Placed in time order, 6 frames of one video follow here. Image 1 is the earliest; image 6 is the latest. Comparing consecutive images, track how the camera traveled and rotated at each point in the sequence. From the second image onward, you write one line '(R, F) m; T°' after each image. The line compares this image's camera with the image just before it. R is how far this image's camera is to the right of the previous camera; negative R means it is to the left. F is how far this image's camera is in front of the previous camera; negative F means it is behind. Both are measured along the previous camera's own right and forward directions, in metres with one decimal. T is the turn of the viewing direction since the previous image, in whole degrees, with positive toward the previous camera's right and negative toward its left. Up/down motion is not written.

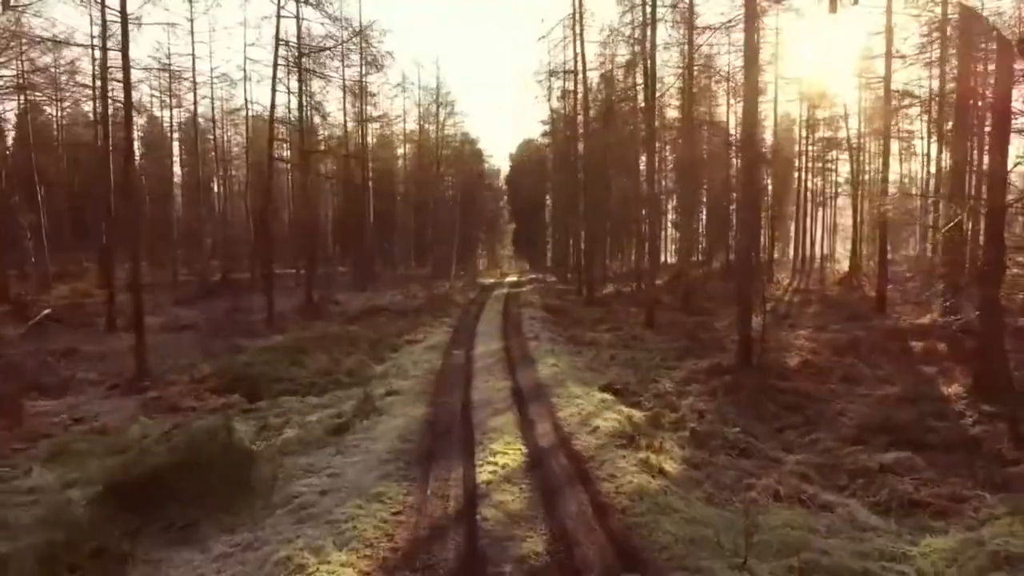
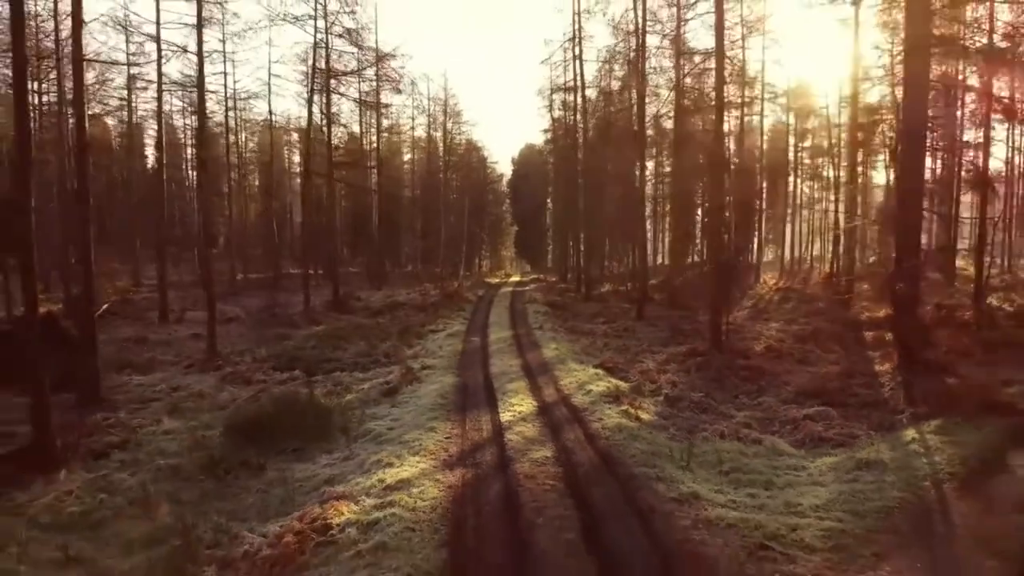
(-0.2, -2.6) m; 0°
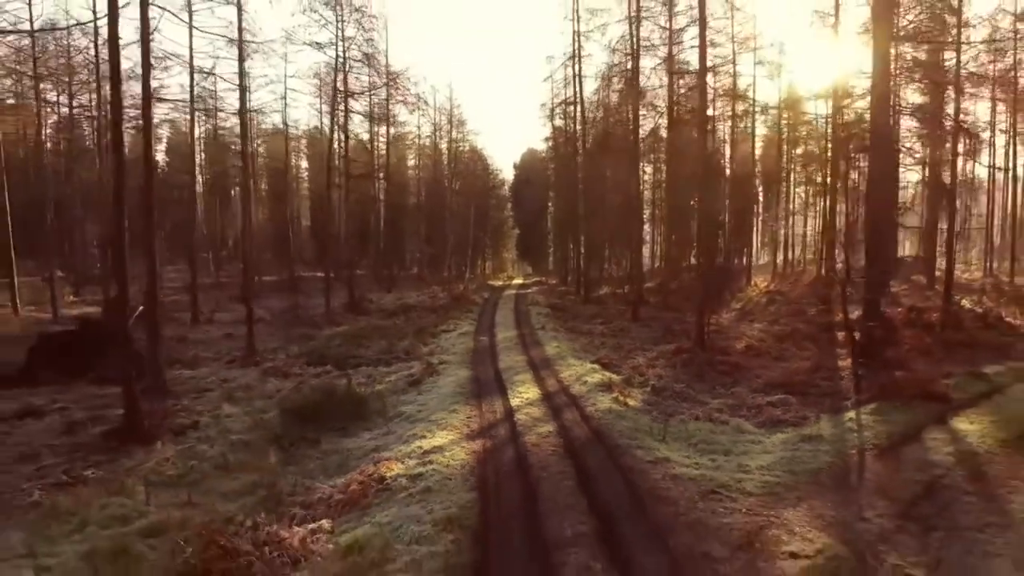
(-0.1, -1.9) m; 0°
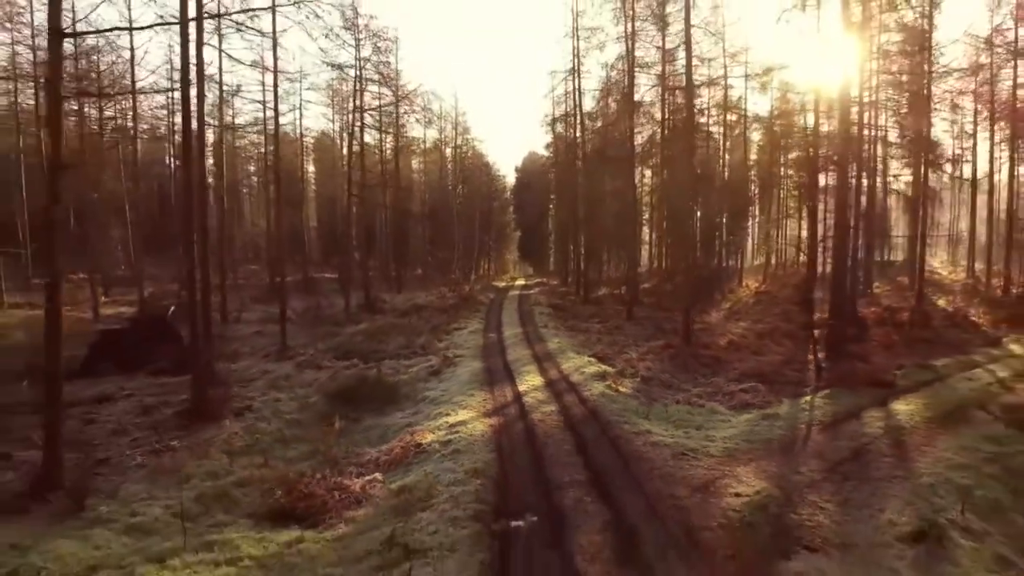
(-0.2, -2.0) m; 0°
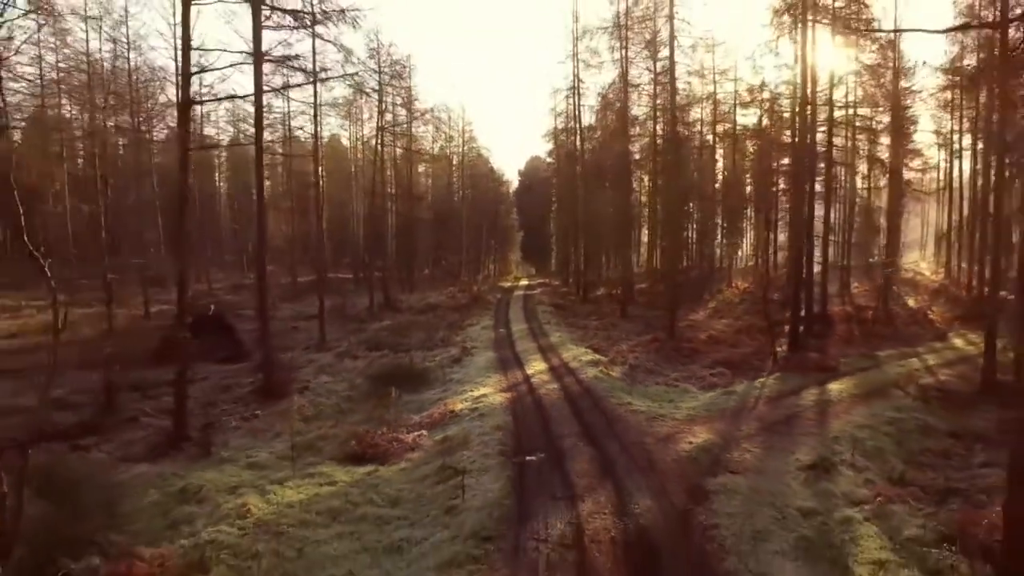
(-0.2, -3.0) m; 0°
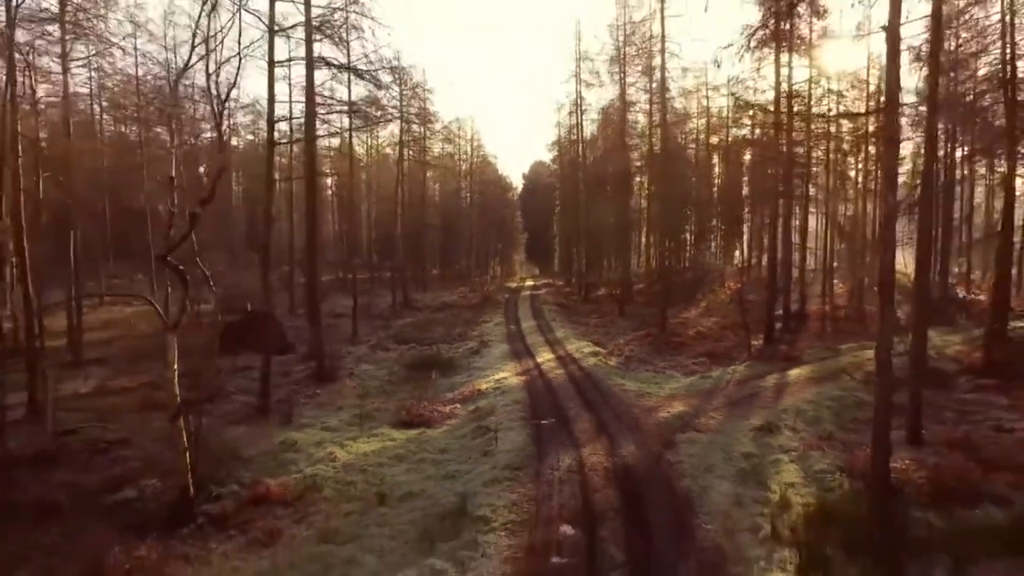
(-0.3, -3.1) m; 0°
